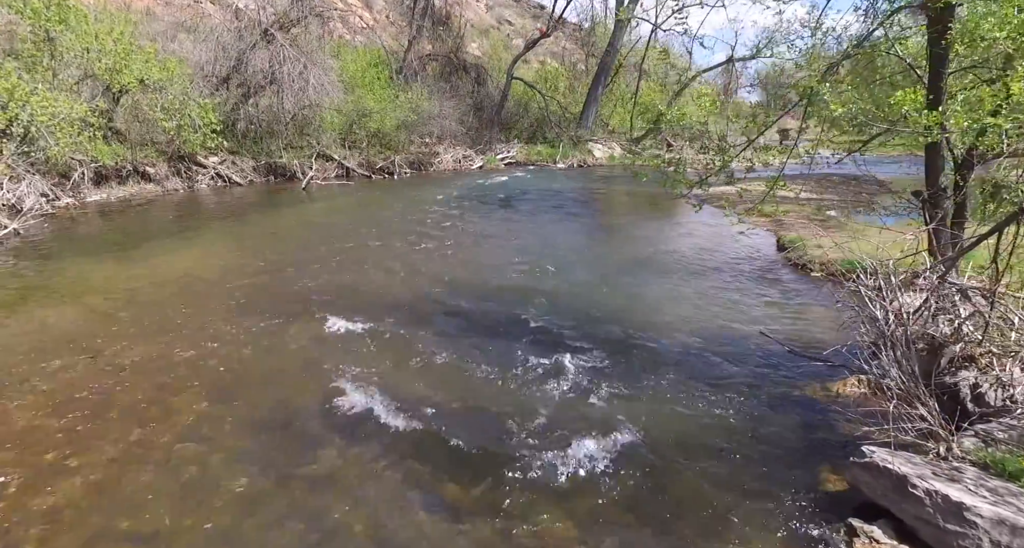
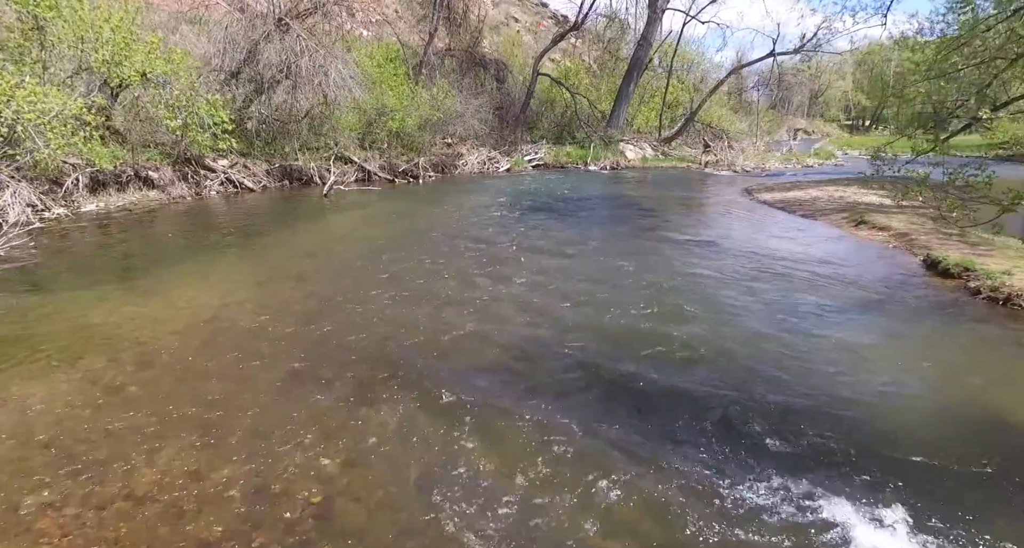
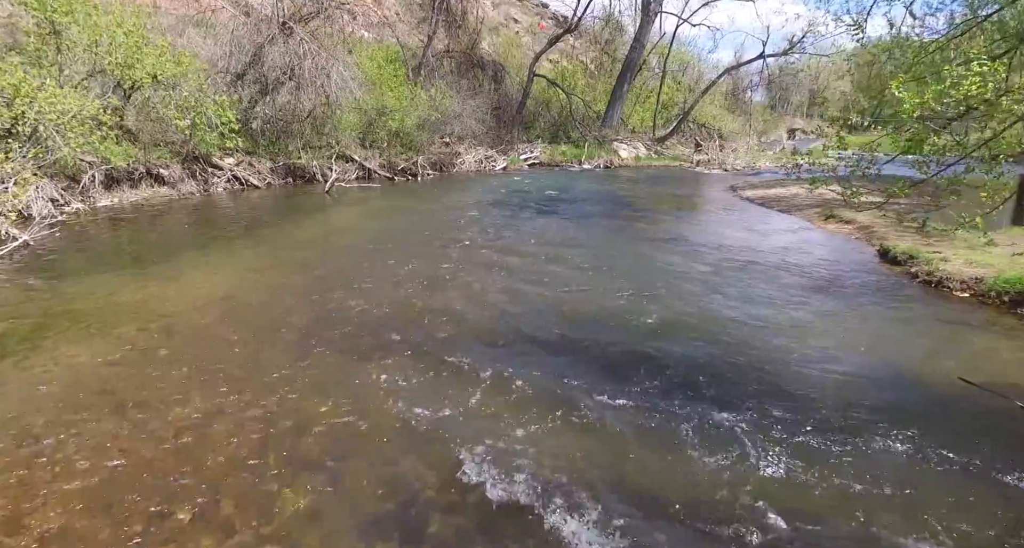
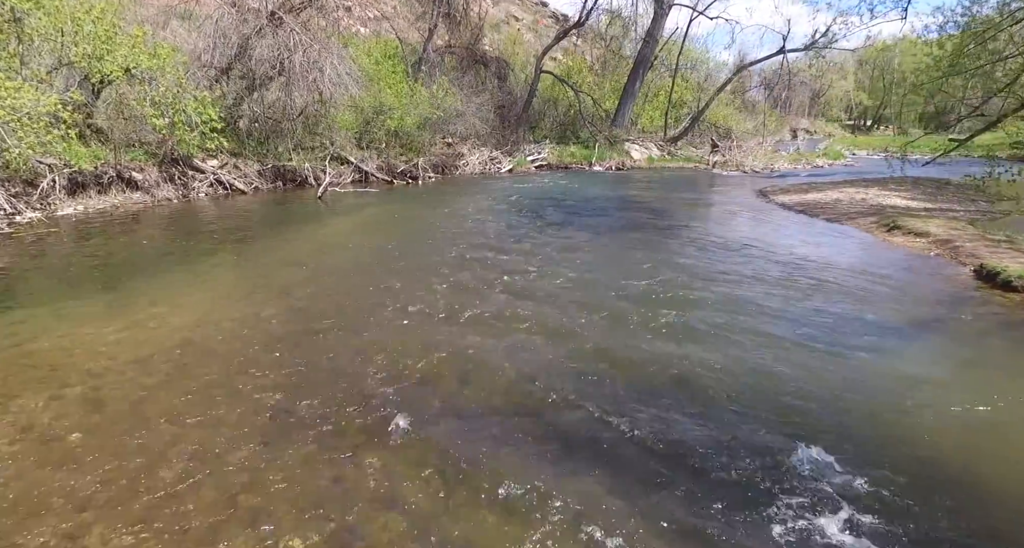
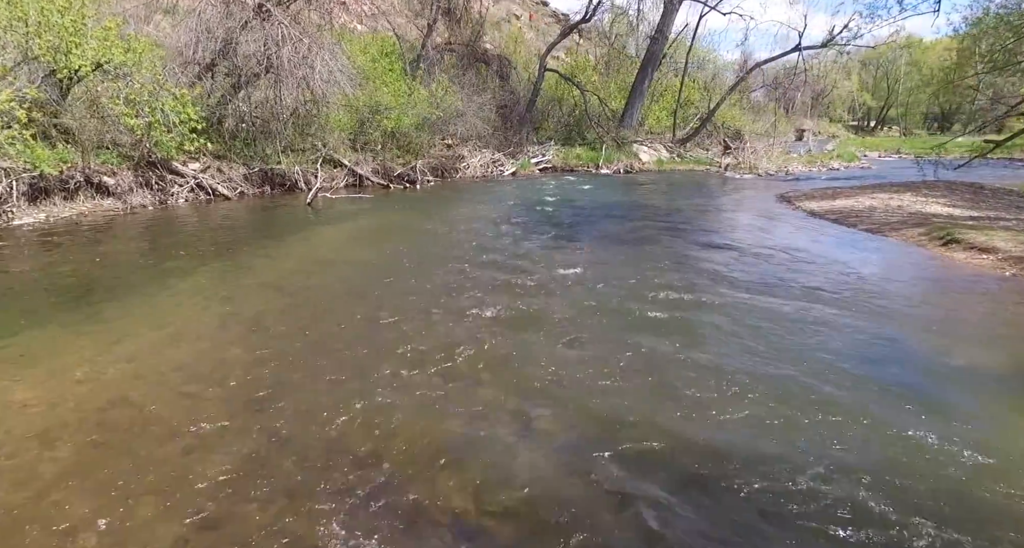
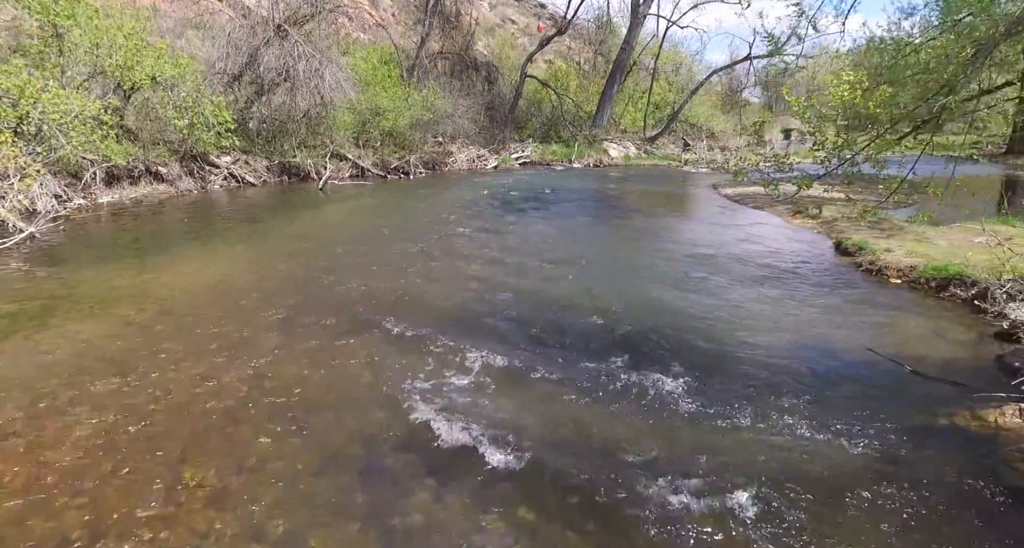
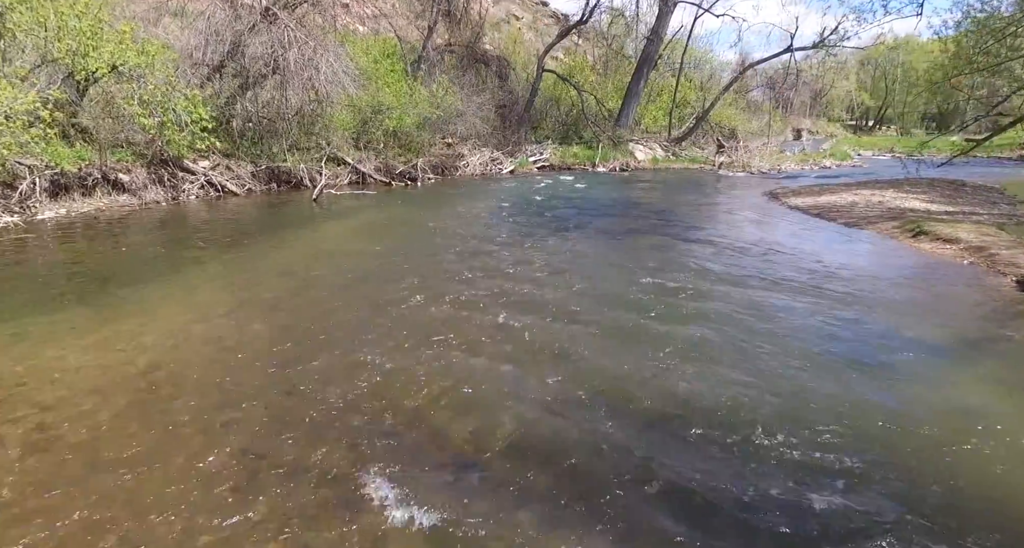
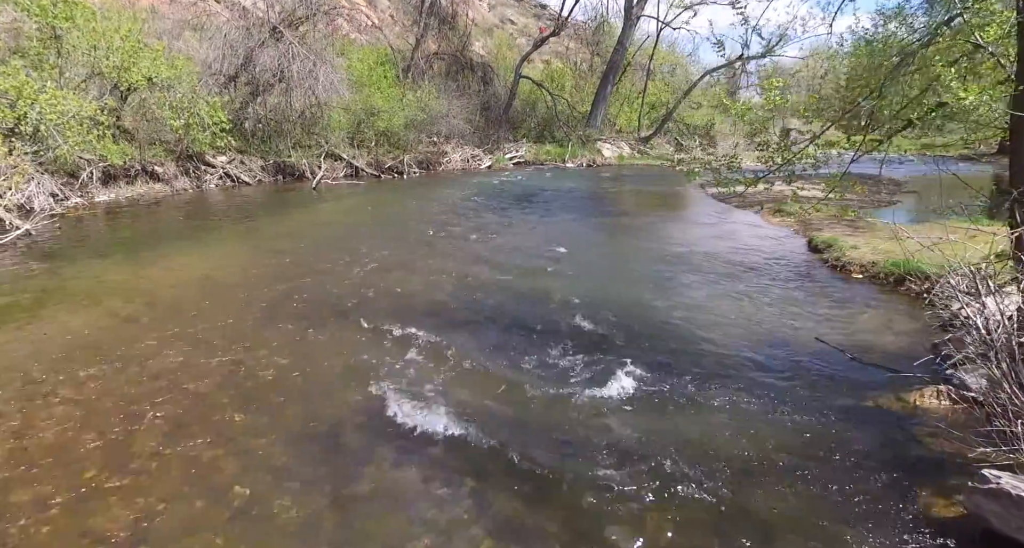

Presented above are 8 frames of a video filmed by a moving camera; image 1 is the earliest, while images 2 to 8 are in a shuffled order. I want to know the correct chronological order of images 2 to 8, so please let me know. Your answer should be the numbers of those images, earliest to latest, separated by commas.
8, 6, 3, 2, 4, 7, 5
